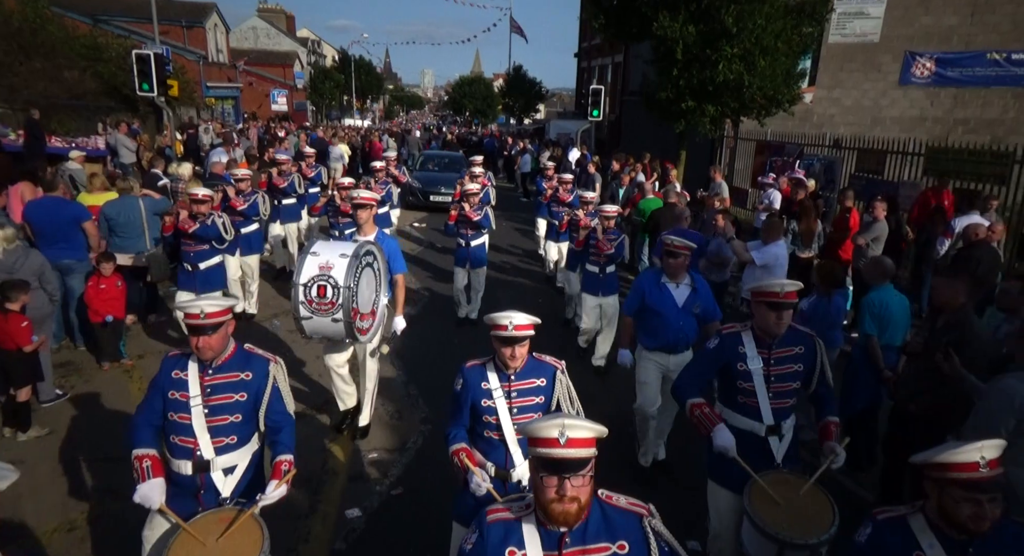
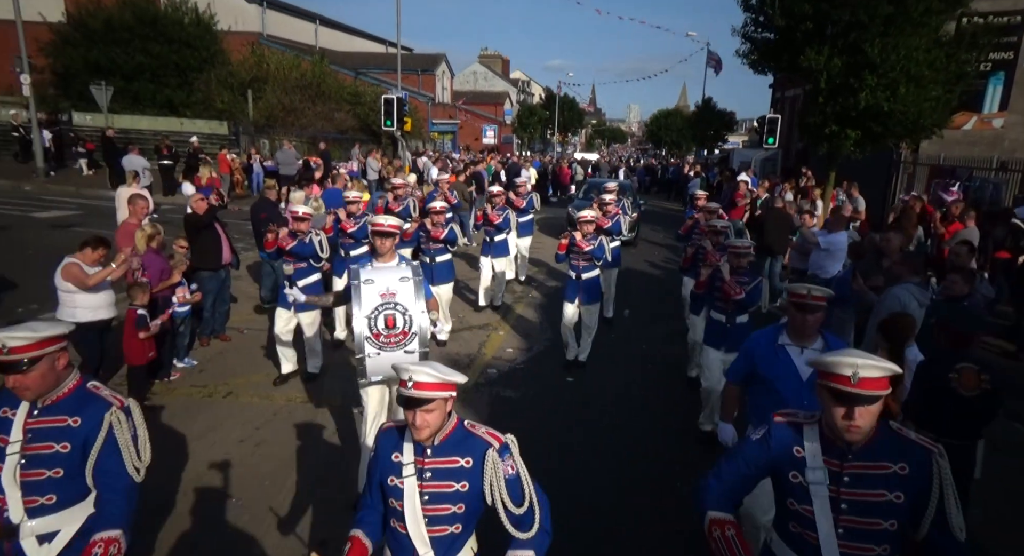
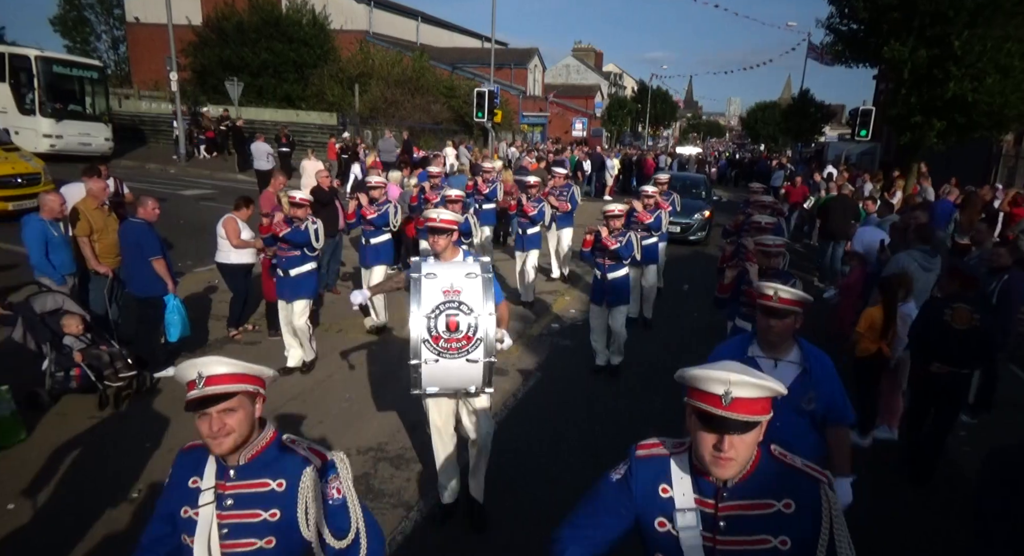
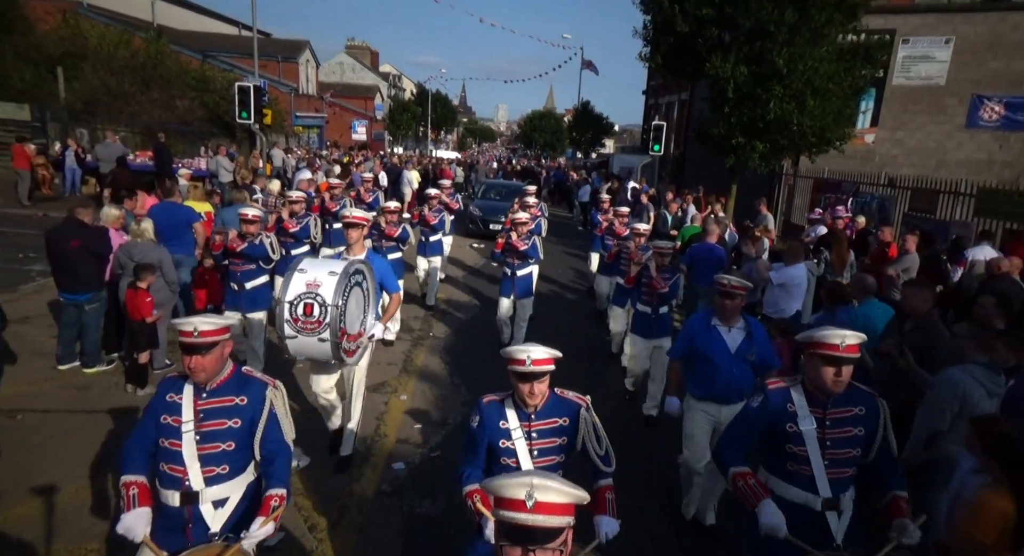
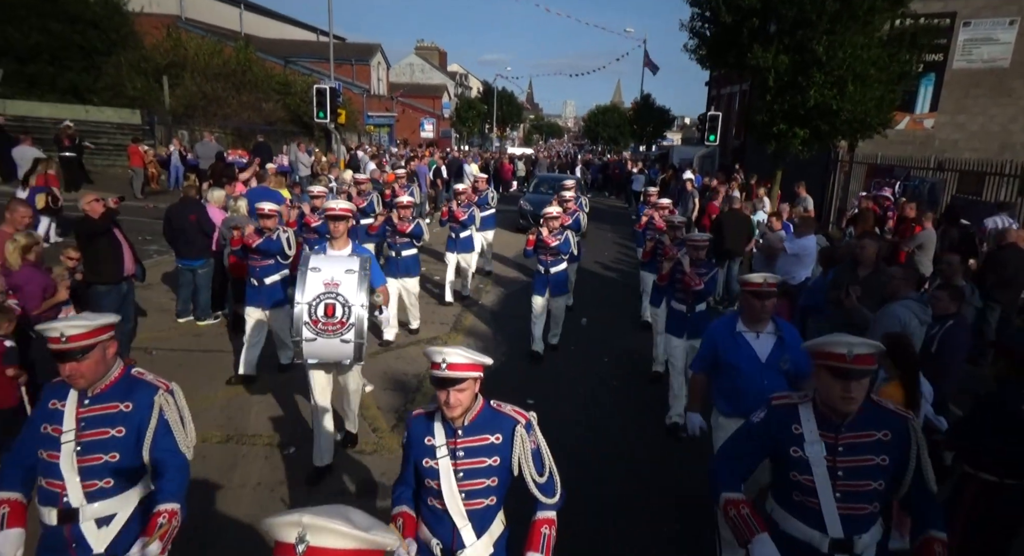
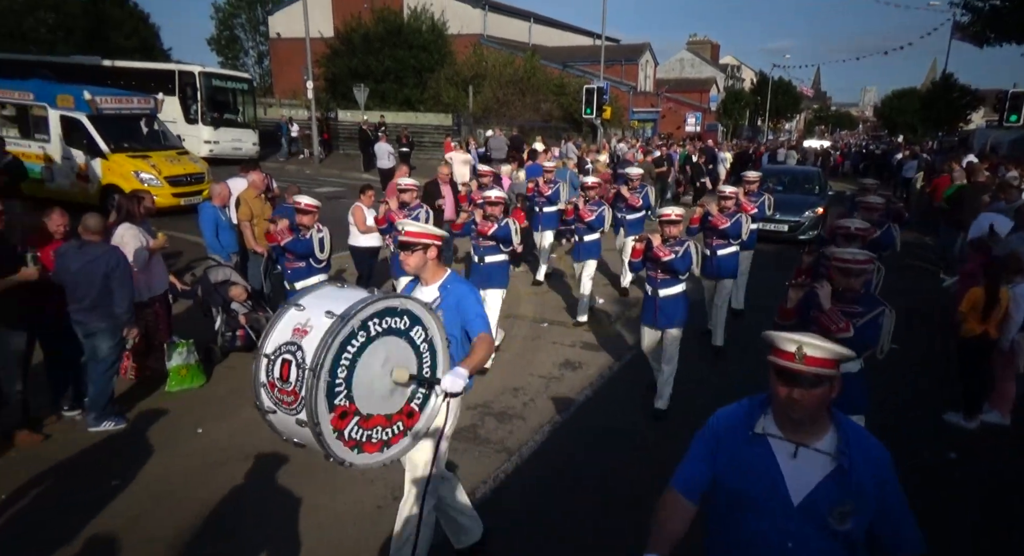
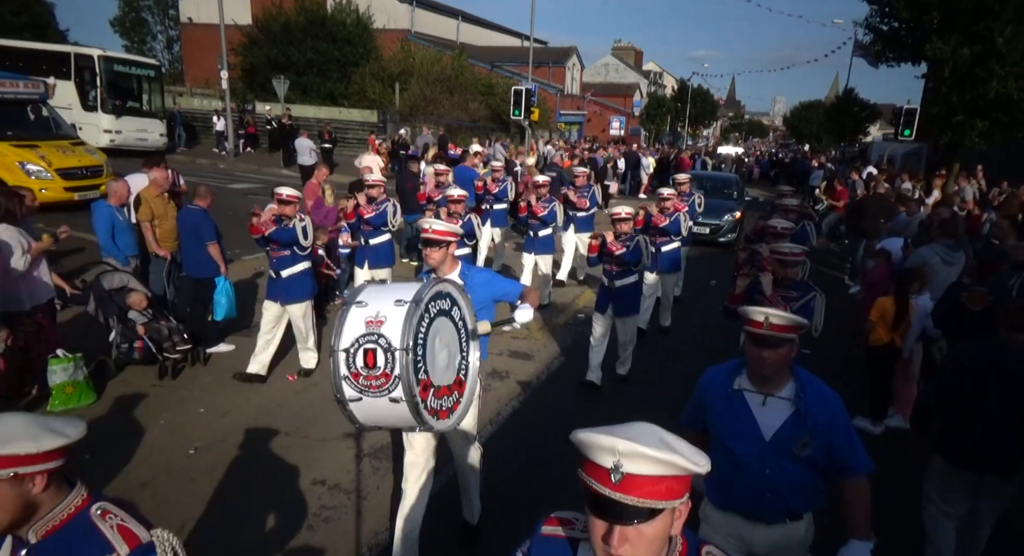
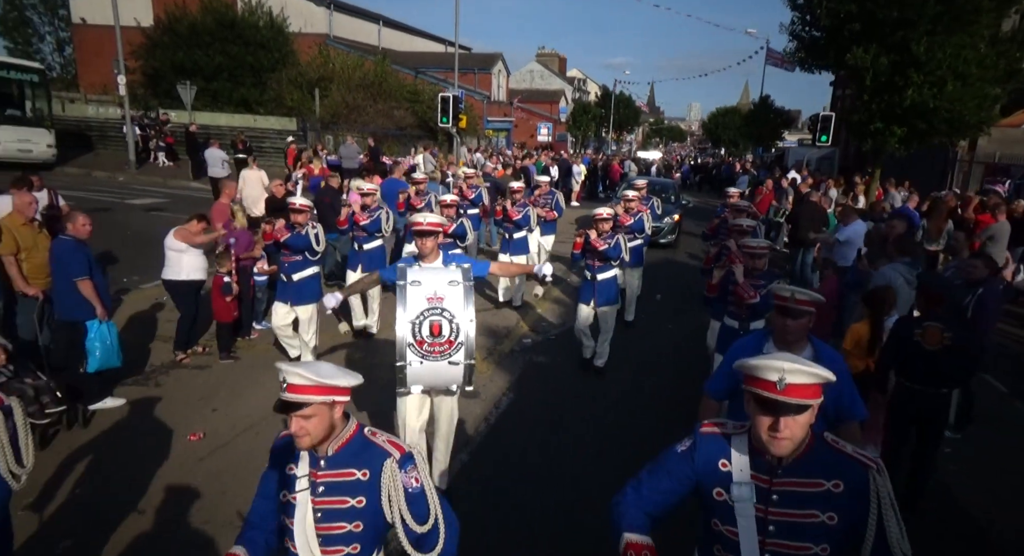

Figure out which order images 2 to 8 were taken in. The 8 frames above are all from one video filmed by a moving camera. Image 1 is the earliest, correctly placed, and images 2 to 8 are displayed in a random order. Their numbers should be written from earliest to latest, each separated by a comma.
4, 5, 2, 8, 3, 7, 6
